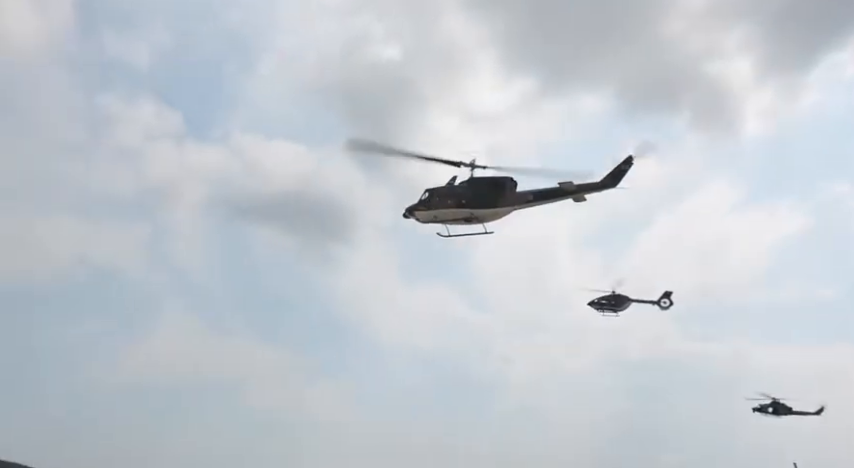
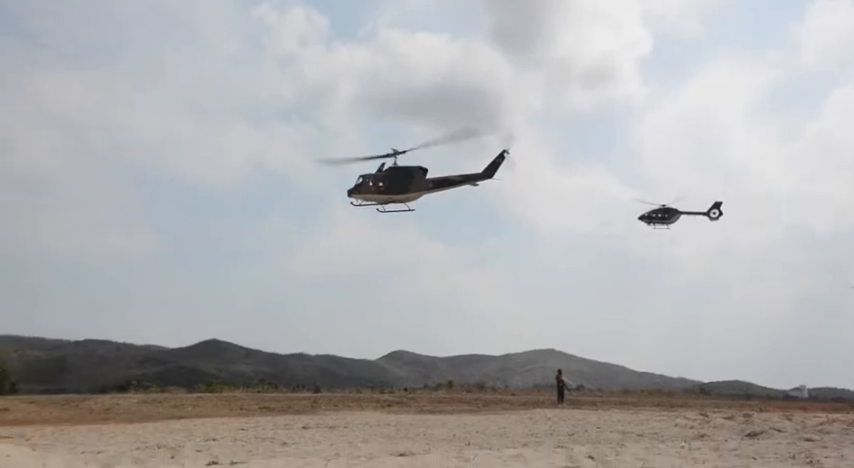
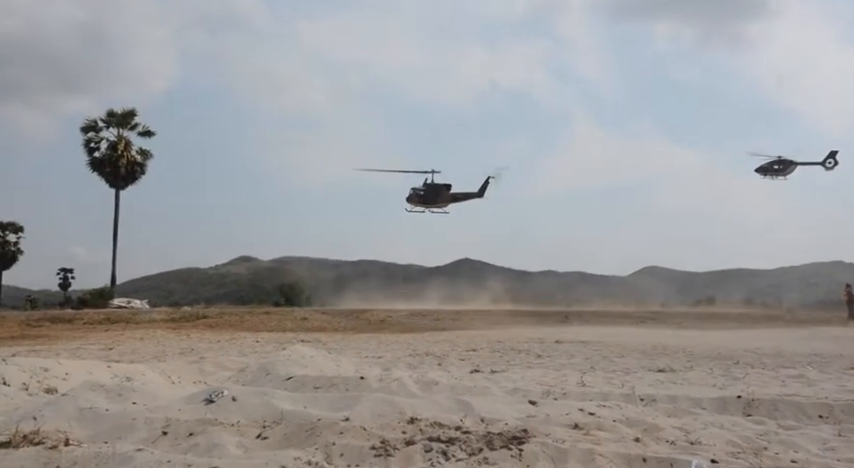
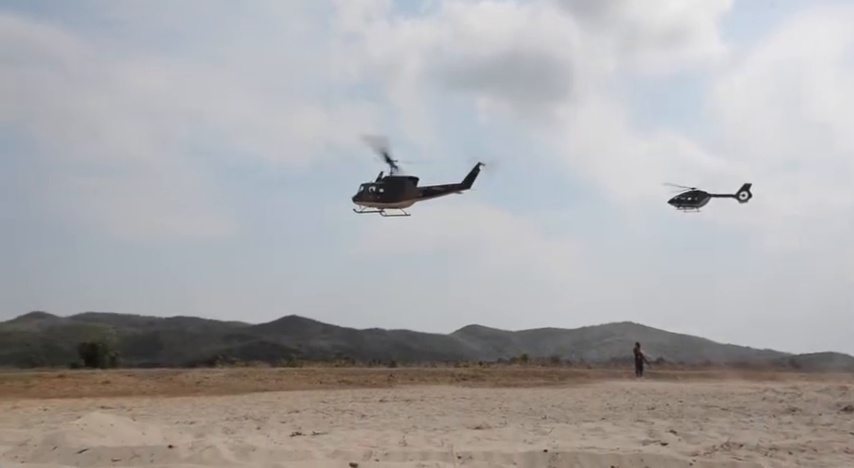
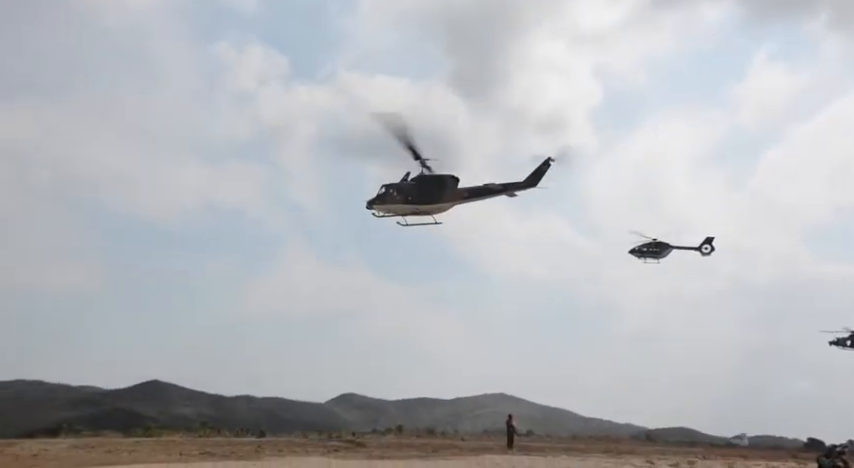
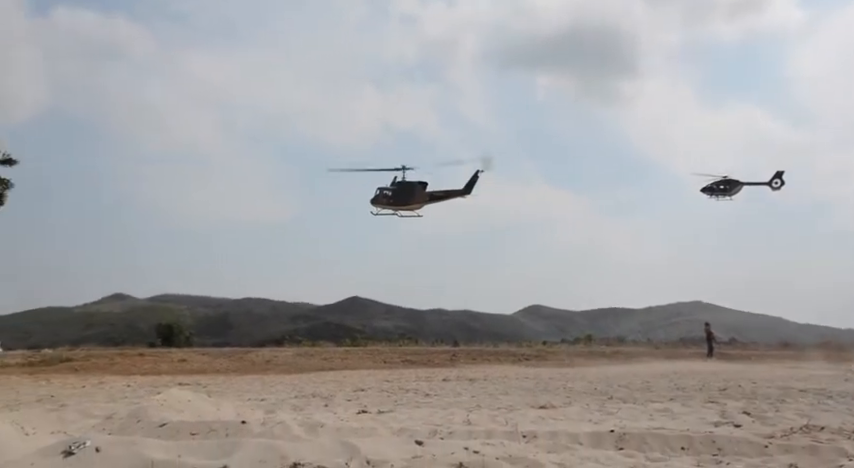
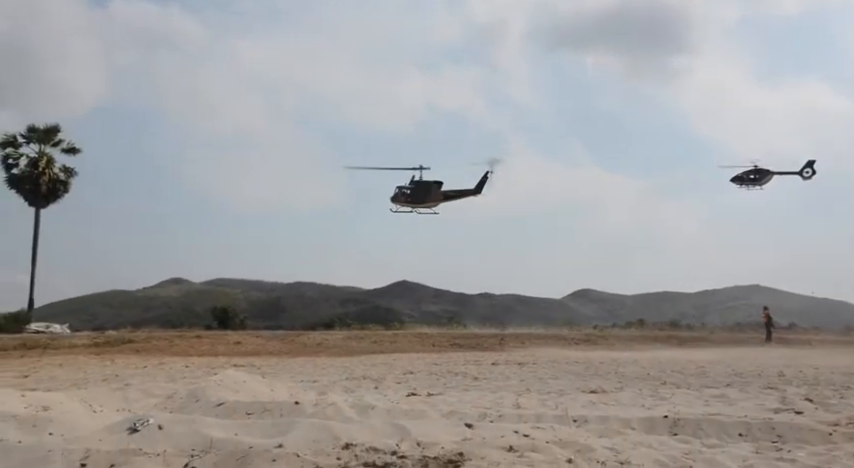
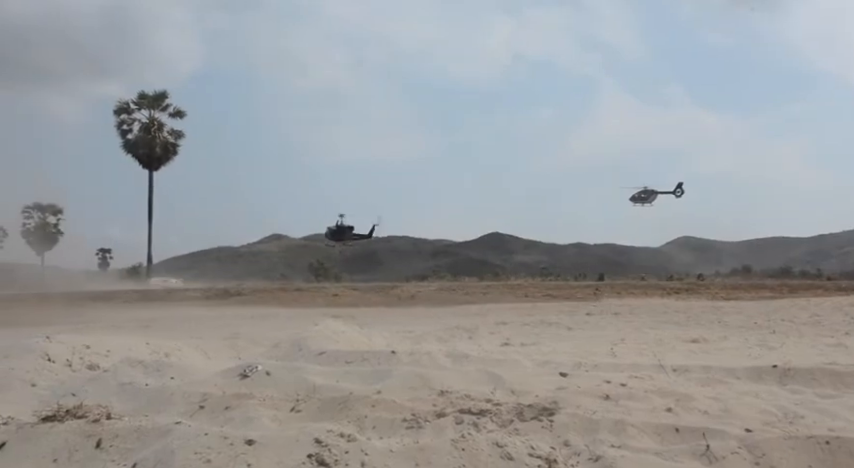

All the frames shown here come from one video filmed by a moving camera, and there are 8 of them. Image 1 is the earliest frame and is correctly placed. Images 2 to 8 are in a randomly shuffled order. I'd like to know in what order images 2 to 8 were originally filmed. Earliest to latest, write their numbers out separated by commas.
5, 2, 4, 6, 7, 3, 8
